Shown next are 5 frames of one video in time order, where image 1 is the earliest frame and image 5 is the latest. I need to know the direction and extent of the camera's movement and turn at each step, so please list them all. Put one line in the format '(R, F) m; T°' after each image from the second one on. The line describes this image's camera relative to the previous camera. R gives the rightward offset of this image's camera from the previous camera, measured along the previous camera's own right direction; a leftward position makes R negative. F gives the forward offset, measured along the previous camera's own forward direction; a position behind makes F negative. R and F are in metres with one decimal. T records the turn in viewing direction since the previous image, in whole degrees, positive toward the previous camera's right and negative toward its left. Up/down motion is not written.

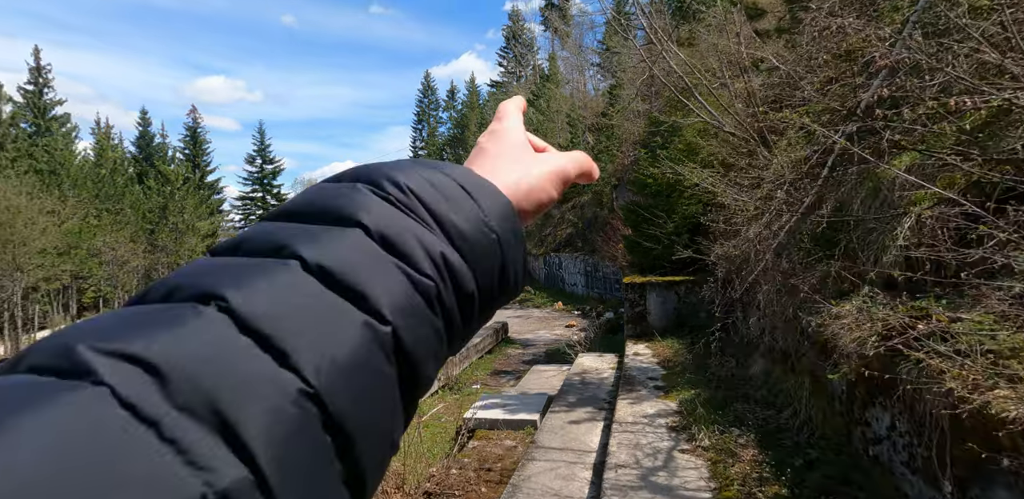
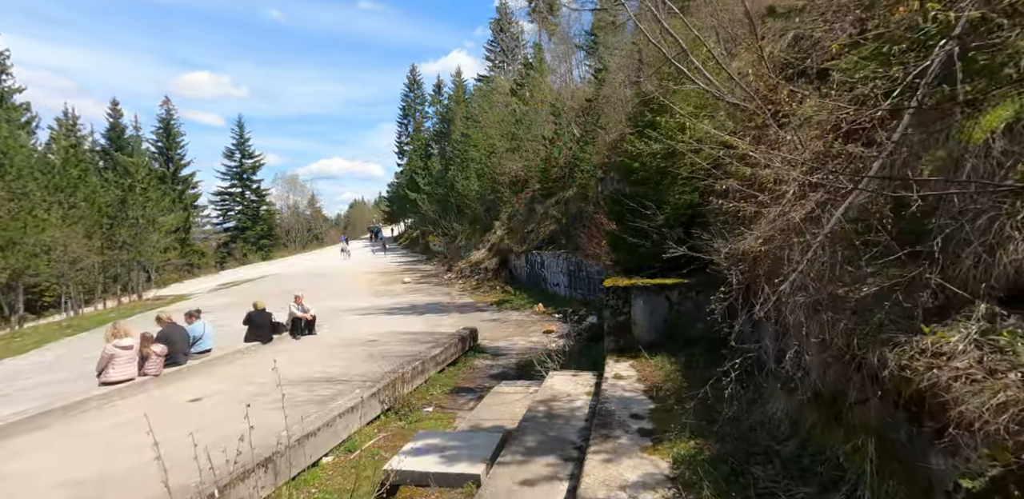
(+0.4, +1.5) m; +1°
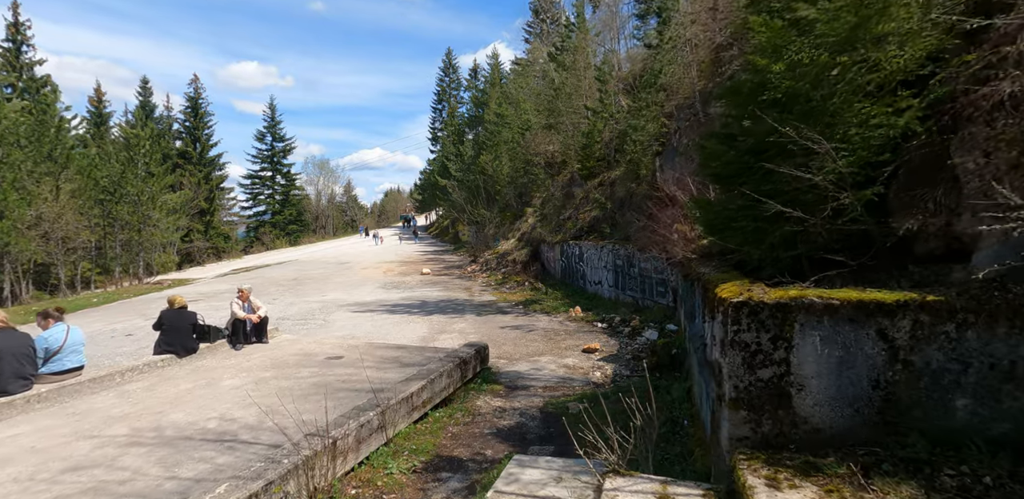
(+0.1, +3.8) m; -4°
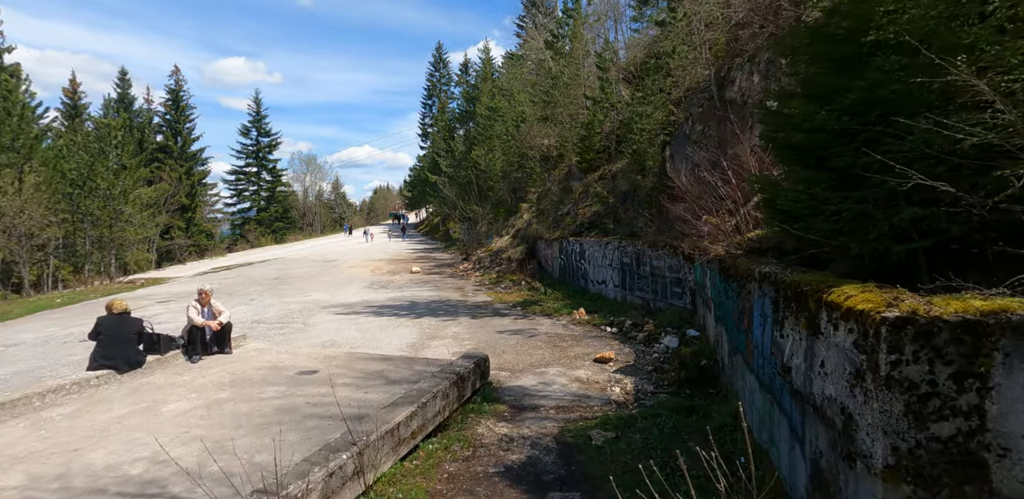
(-0.2, +1.2) m; +1°
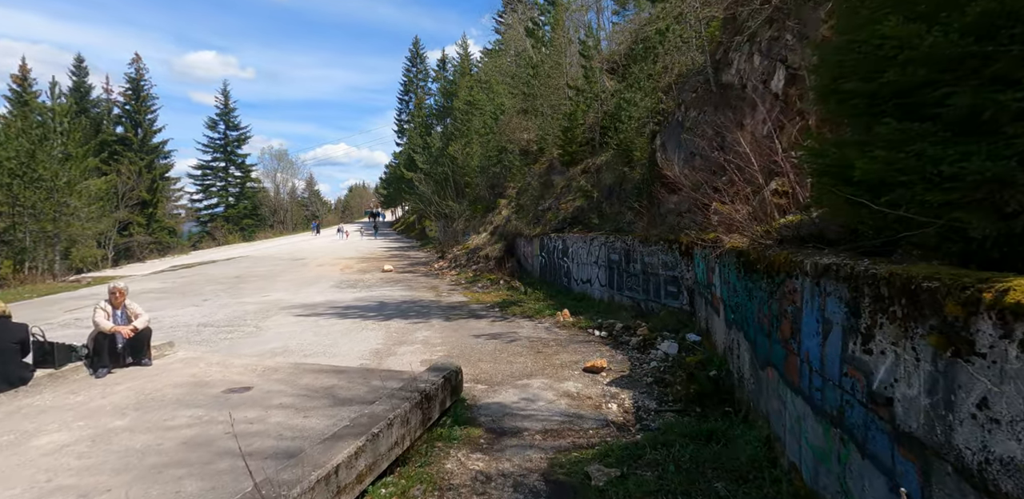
(0.0, +1.2) m; +2°
